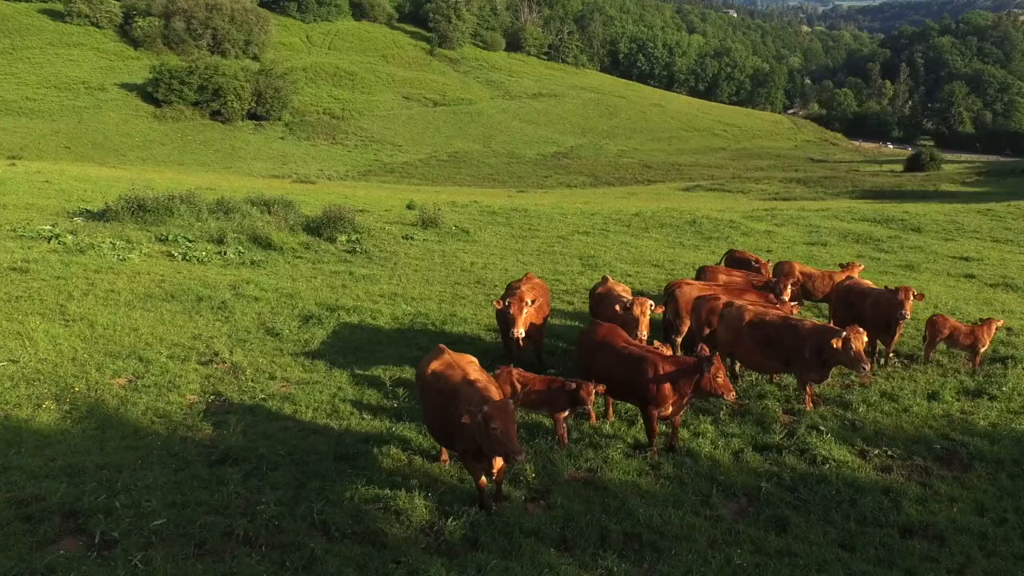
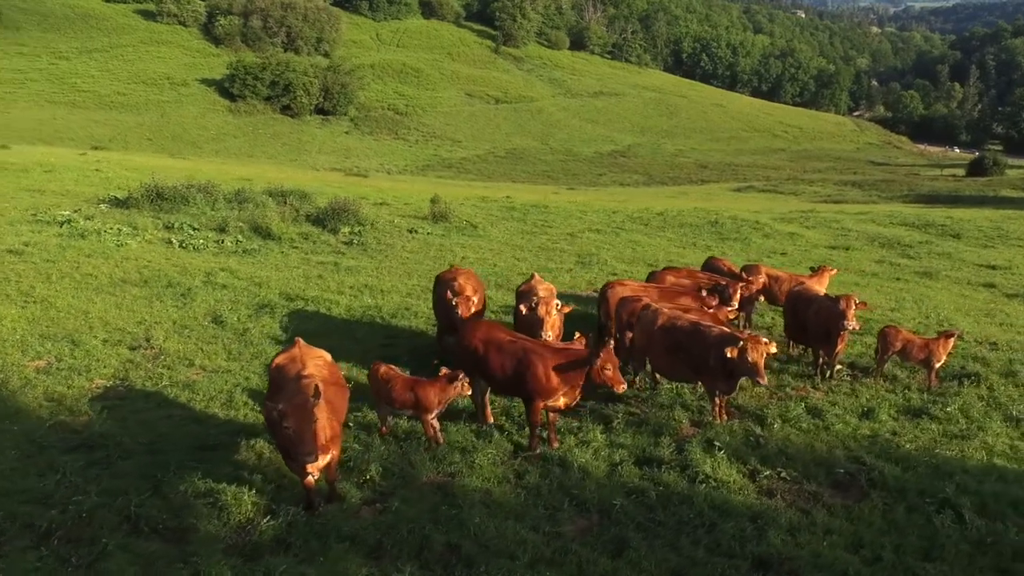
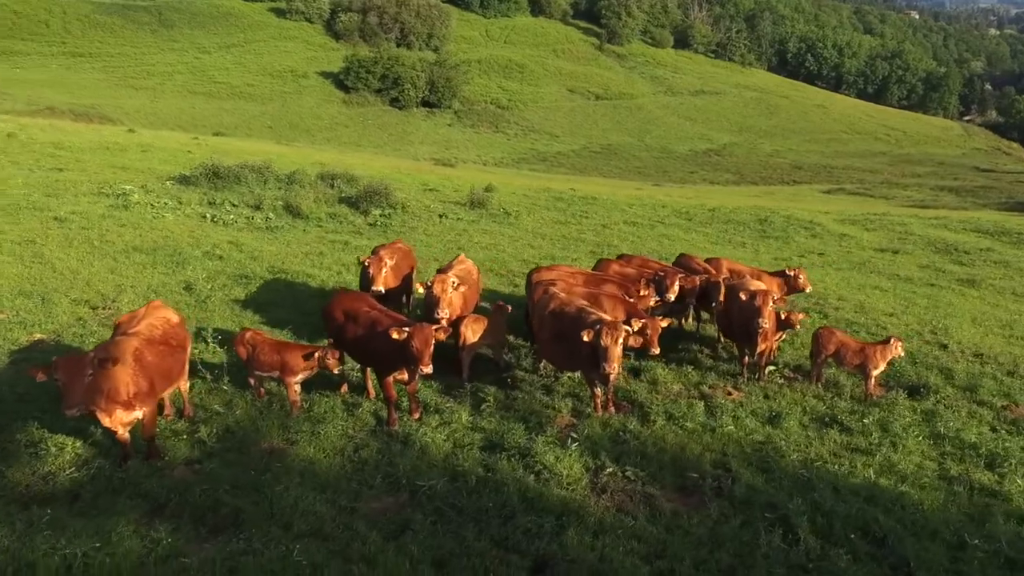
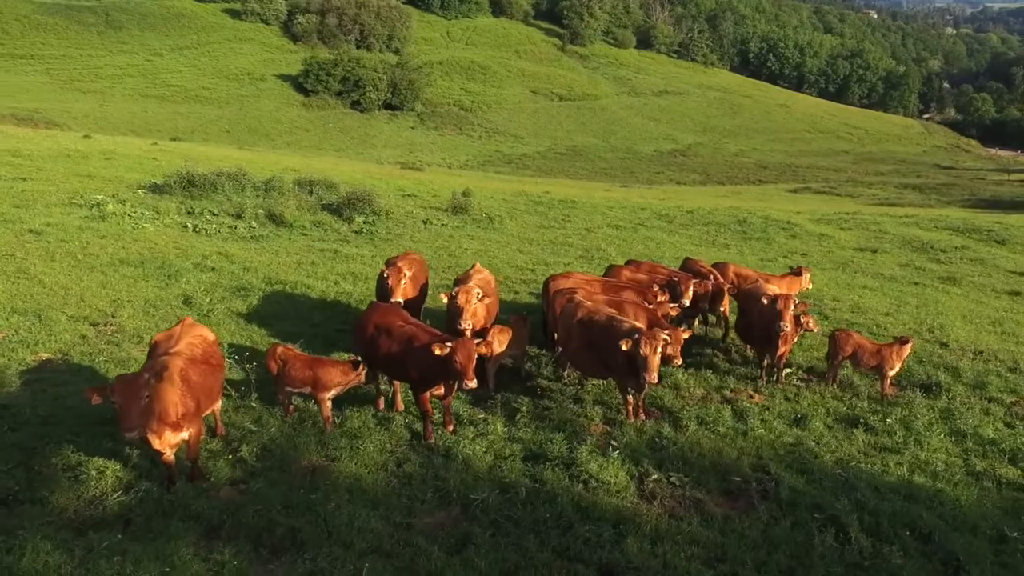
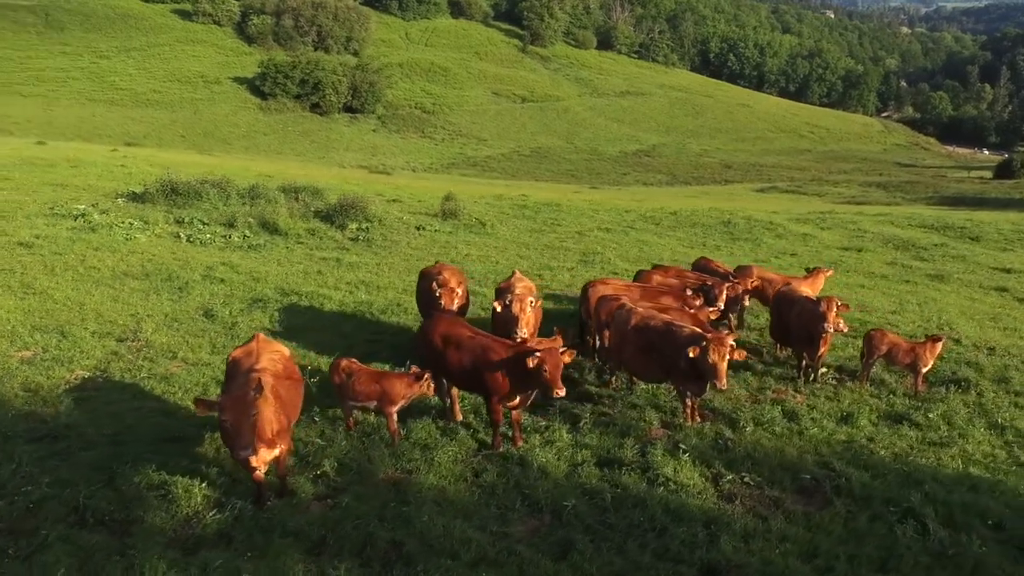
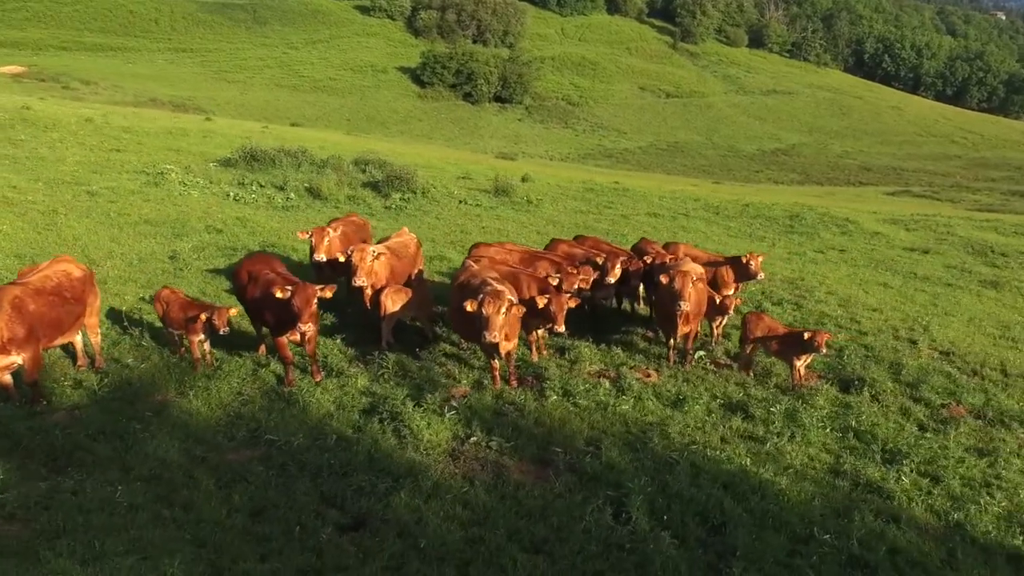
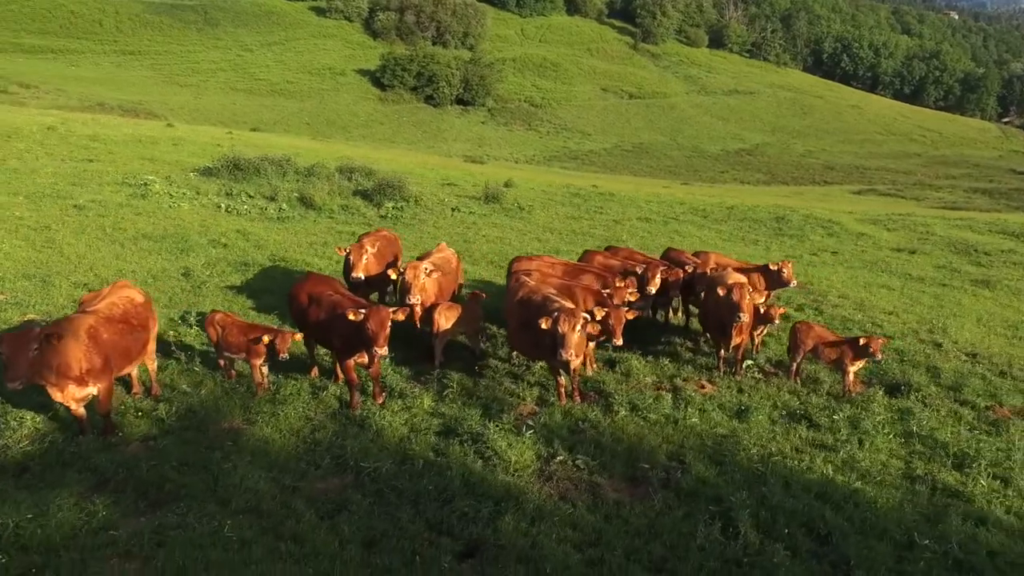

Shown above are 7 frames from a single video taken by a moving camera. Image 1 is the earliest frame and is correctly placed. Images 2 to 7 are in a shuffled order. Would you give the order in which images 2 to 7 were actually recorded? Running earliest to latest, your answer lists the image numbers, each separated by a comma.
2, 5, 4, 3, 7, 6
